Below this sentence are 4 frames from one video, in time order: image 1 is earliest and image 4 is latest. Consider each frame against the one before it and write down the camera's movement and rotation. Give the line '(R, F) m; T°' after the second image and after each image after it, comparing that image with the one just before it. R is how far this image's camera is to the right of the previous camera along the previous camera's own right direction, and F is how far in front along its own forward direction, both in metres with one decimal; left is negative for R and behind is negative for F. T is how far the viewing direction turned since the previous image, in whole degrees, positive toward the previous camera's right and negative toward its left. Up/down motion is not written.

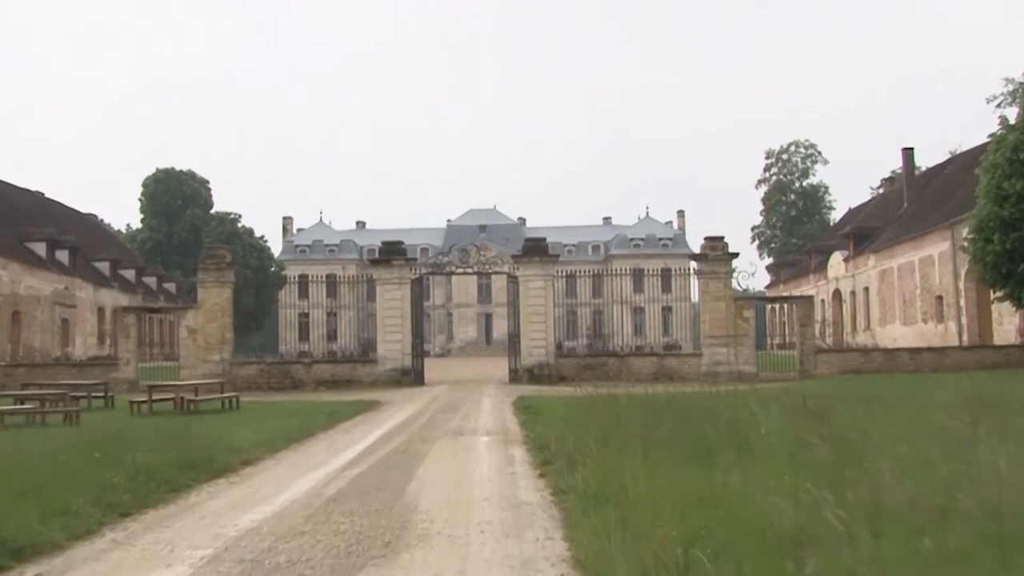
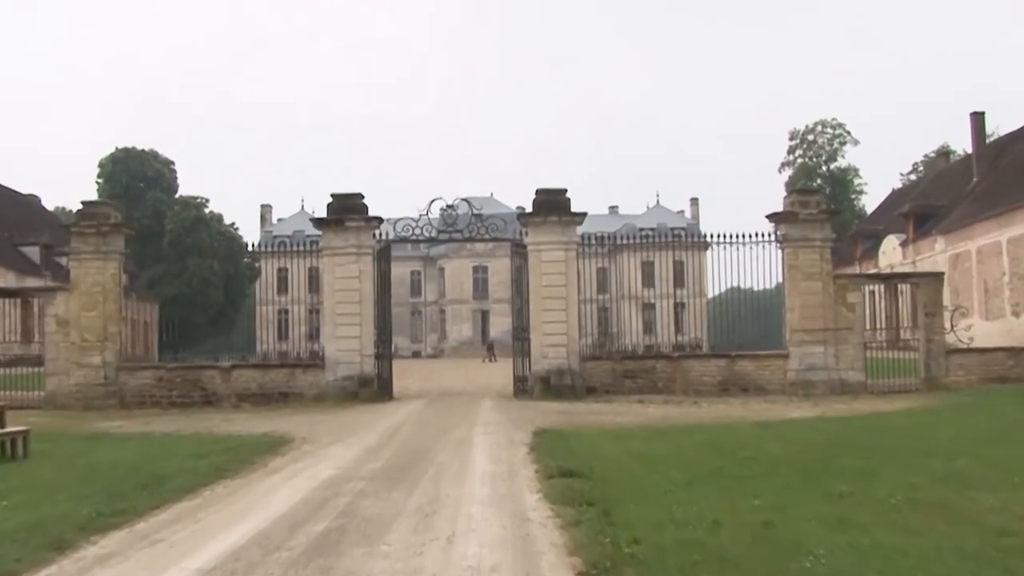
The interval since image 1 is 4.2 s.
(-0.2, +7.9) m; 0°
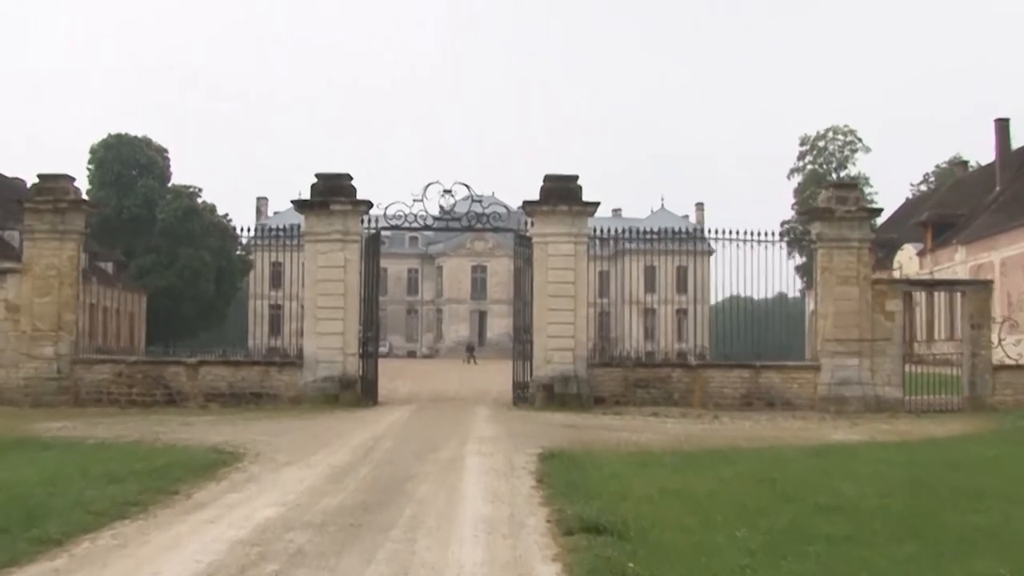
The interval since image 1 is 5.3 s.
(-0.1, +1.9) m; 0°
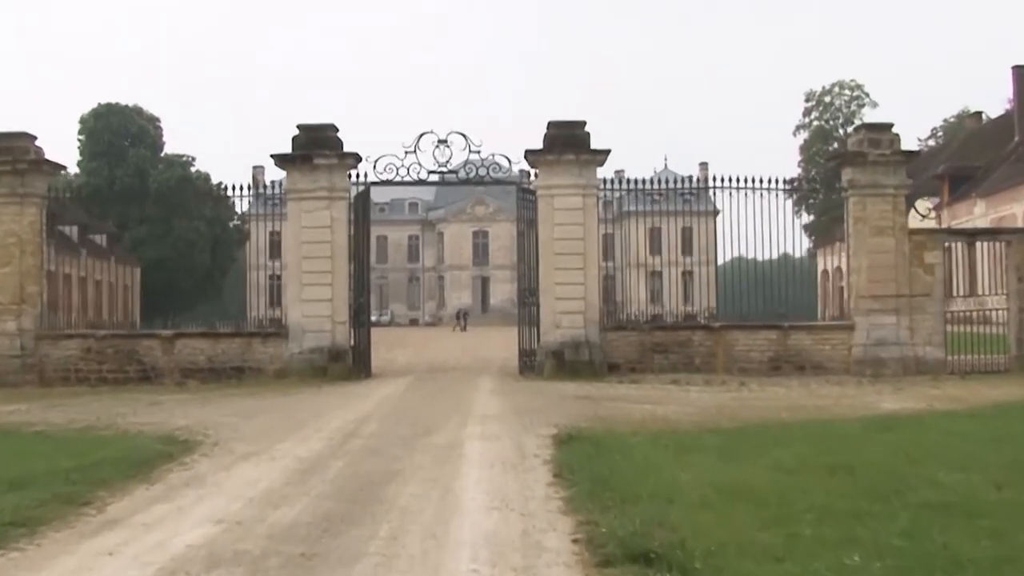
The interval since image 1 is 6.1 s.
(0.0, +1.5) m; 0°
